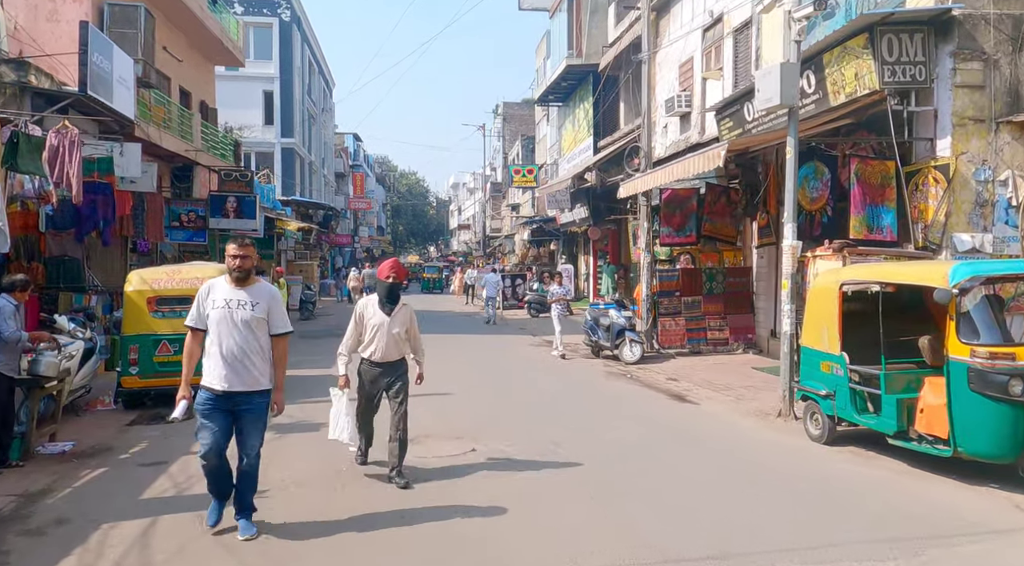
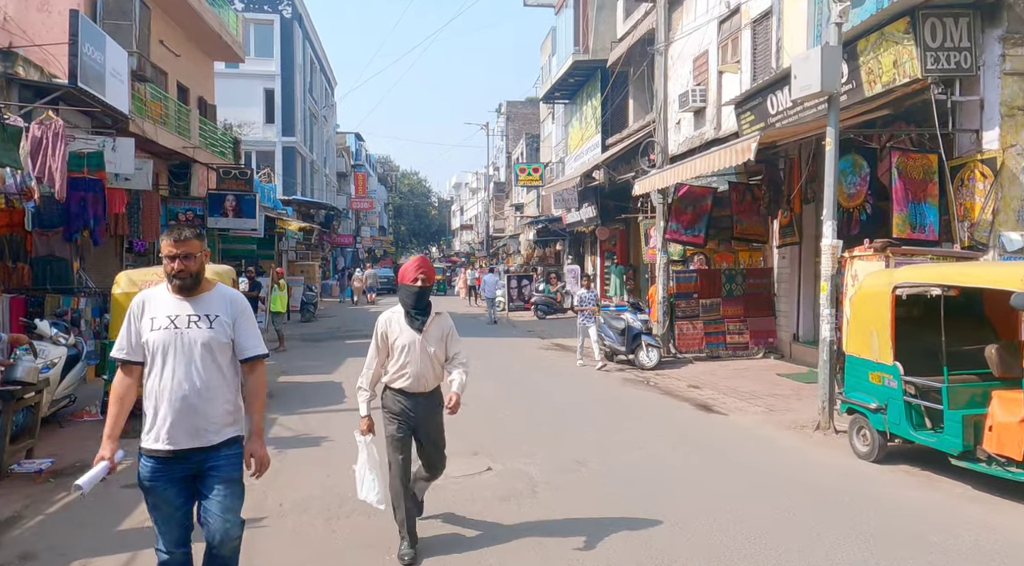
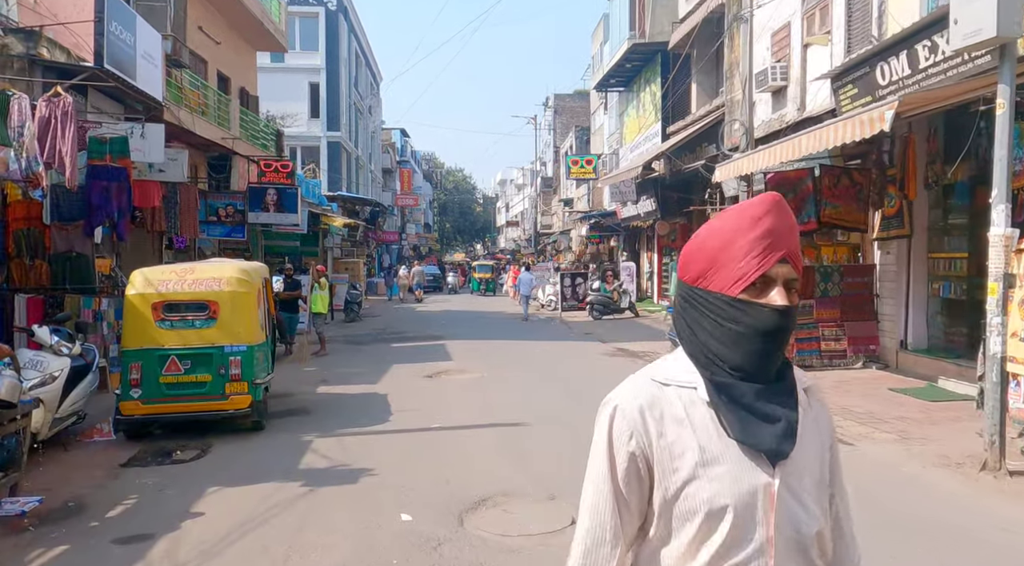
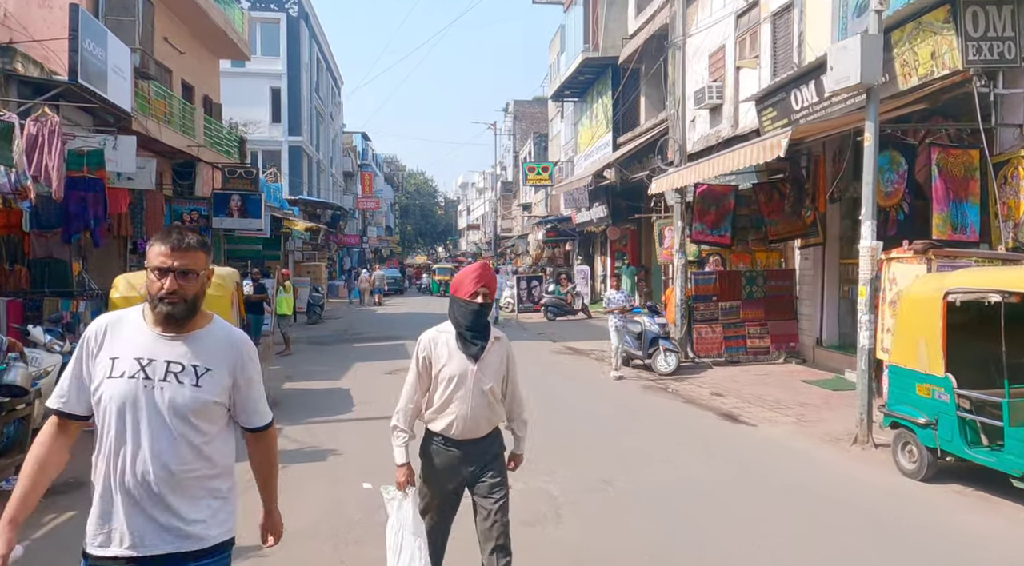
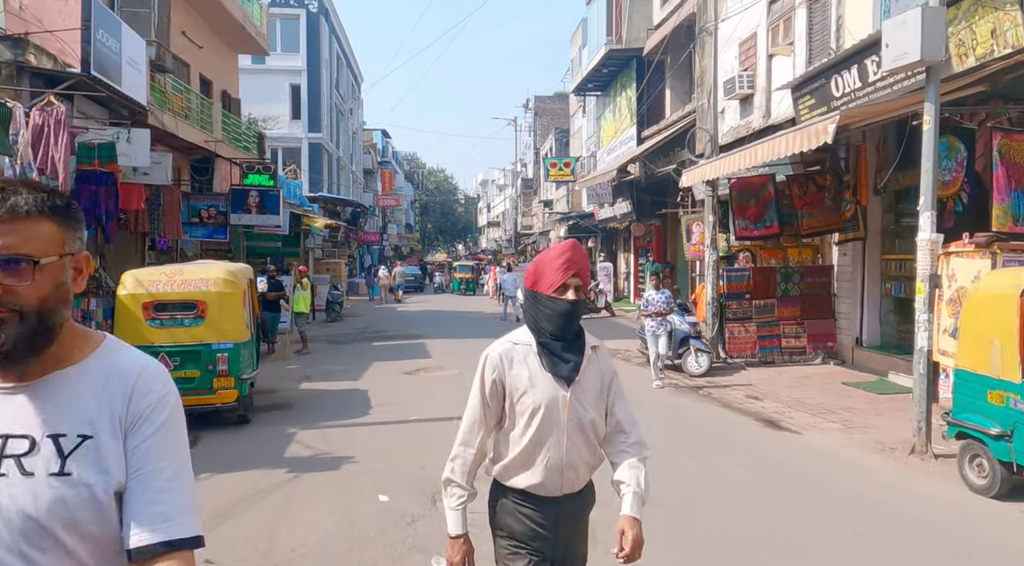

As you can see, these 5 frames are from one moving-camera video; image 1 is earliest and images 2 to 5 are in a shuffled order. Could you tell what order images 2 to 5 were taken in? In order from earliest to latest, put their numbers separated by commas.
2, 4, 5, 3
